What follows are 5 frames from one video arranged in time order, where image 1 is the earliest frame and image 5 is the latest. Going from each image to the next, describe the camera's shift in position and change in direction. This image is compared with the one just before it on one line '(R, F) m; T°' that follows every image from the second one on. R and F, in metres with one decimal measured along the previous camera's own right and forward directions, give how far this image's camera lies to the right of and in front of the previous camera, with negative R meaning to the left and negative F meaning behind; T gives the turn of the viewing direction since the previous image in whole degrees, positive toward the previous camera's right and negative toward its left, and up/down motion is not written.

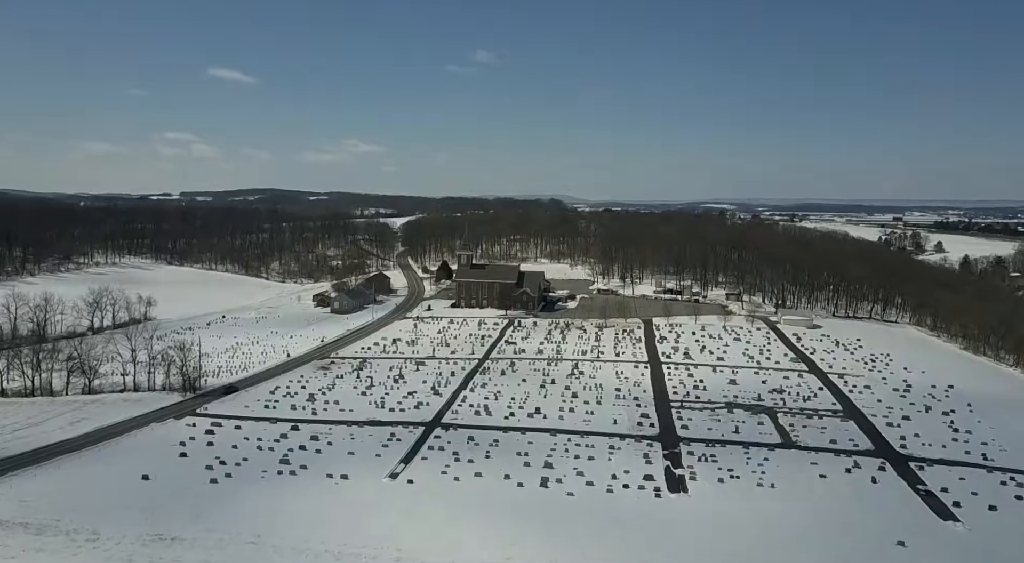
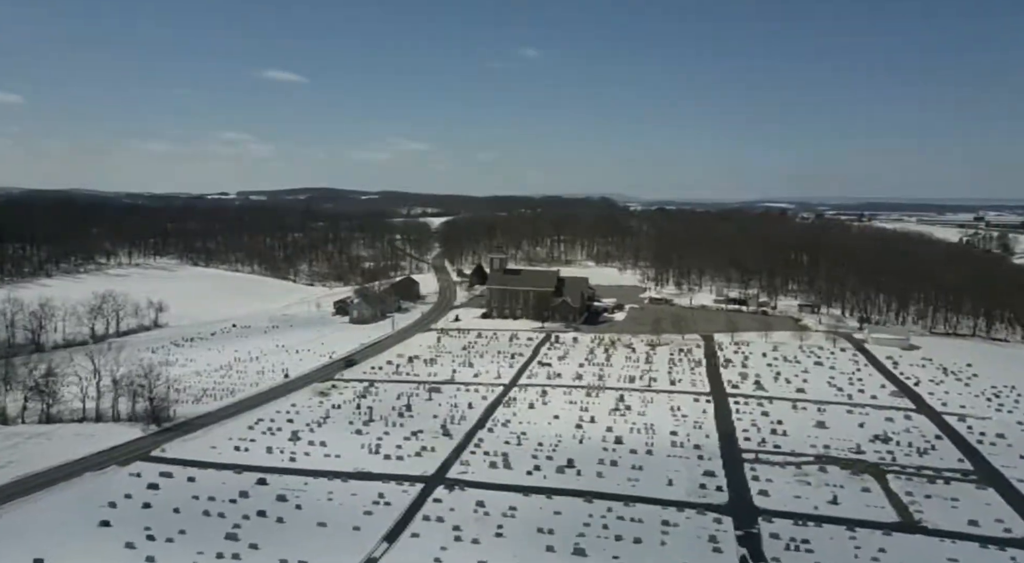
(+1.0, +8.4) m; -4°
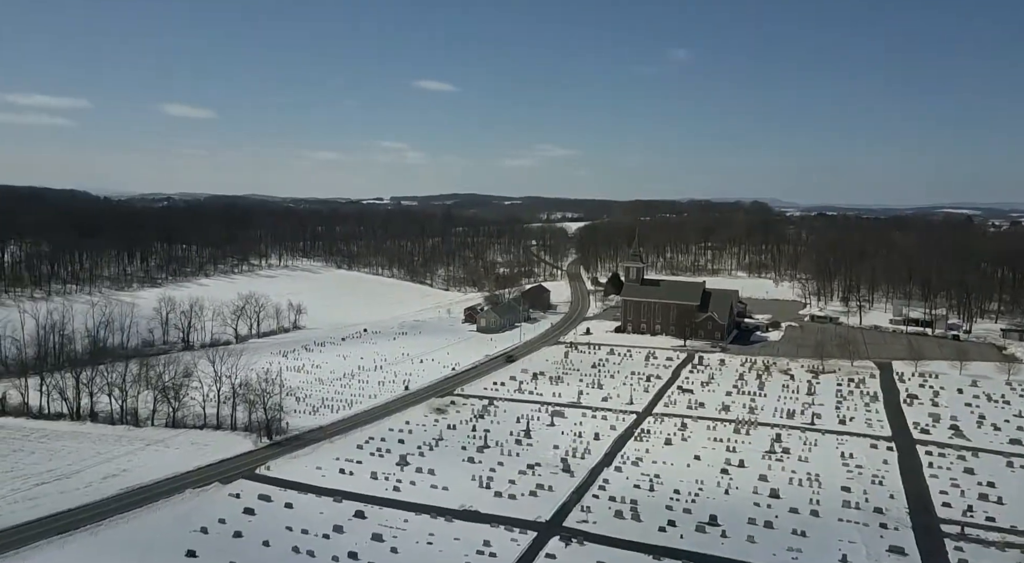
(+0.3, +4.5) m; -11°
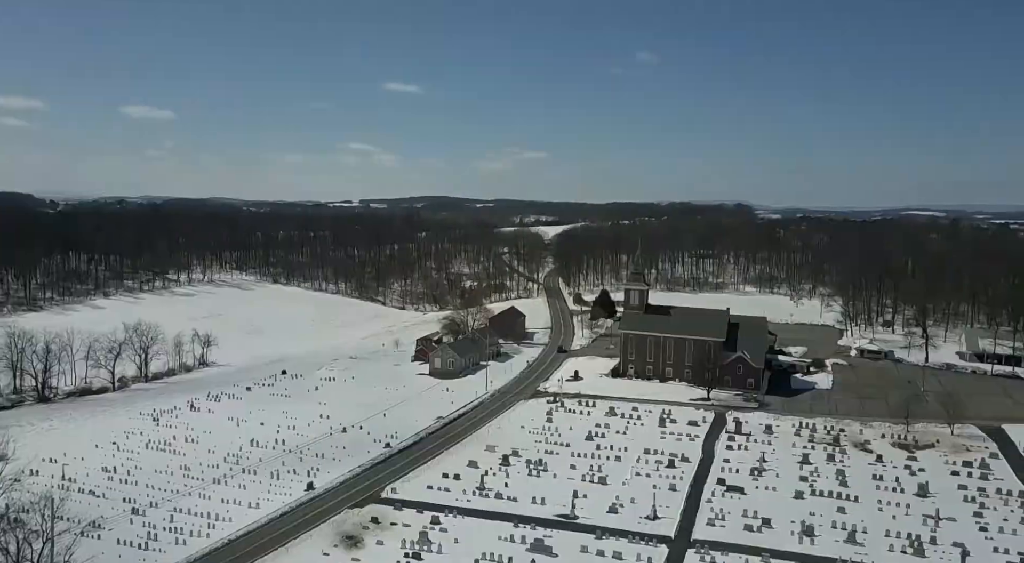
(+0.6, +14.4) m; +2°
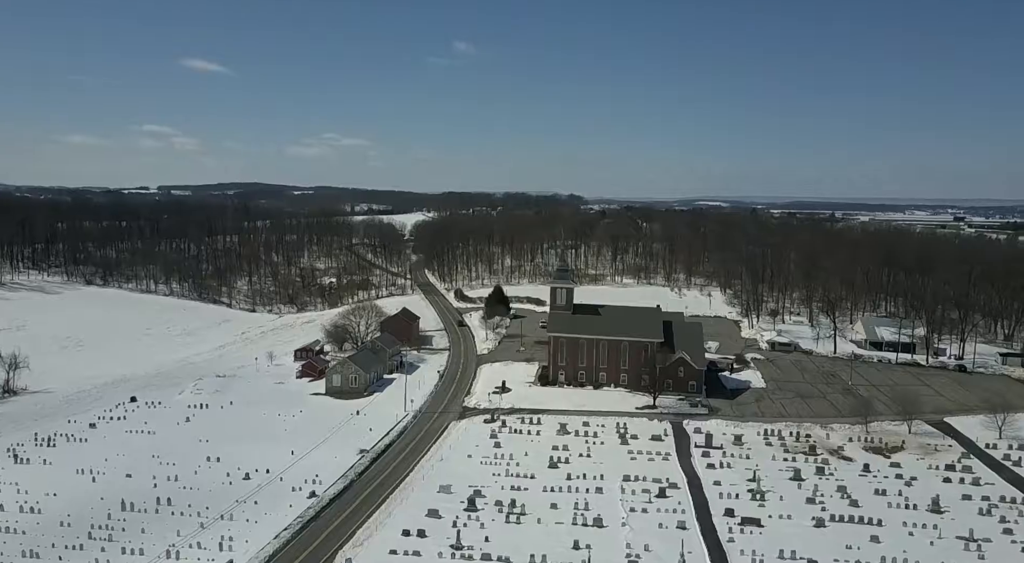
(-4.6, +5.8) m; +13°
